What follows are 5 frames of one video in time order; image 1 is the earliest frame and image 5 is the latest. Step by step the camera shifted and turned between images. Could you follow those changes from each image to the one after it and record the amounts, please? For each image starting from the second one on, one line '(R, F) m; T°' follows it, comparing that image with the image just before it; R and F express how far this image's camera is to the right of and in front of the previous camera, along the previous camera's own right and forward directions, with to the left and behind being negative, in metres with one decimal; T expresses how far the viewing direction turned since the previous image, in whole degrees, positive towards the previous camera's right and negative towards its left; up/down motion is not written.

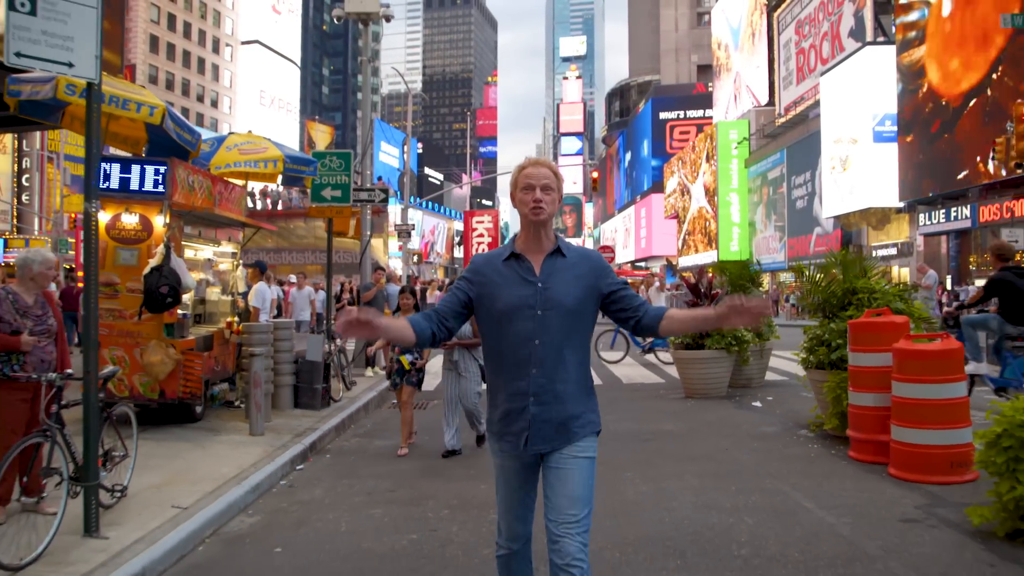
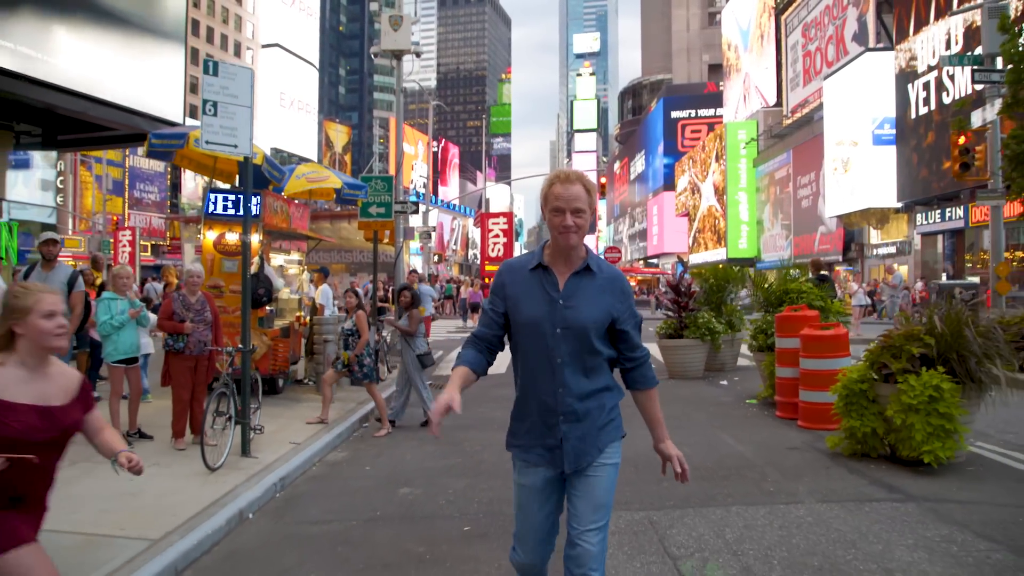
(0.0, -2.4) m; -1°
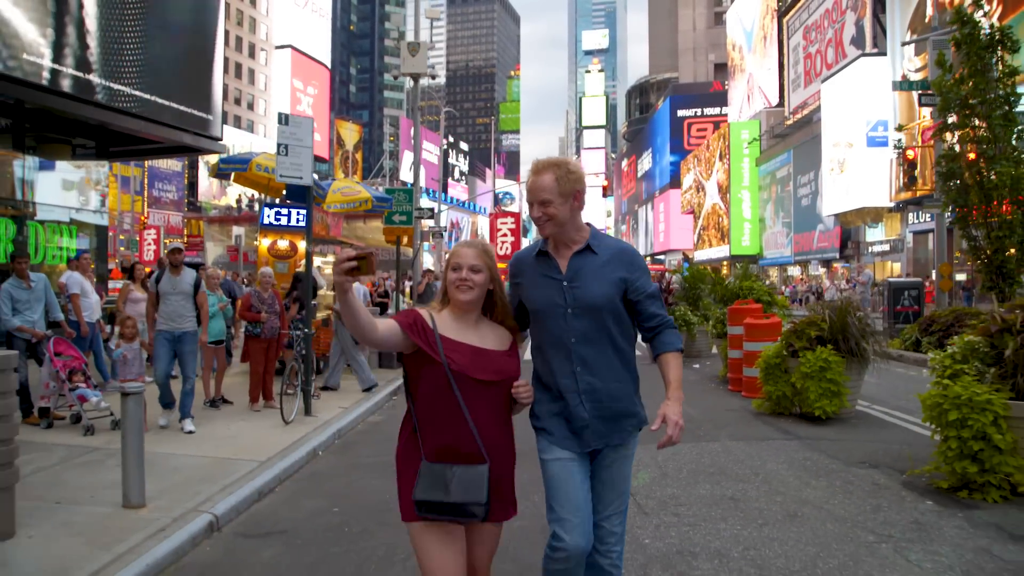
(+0.1, -2.2) m; -1°
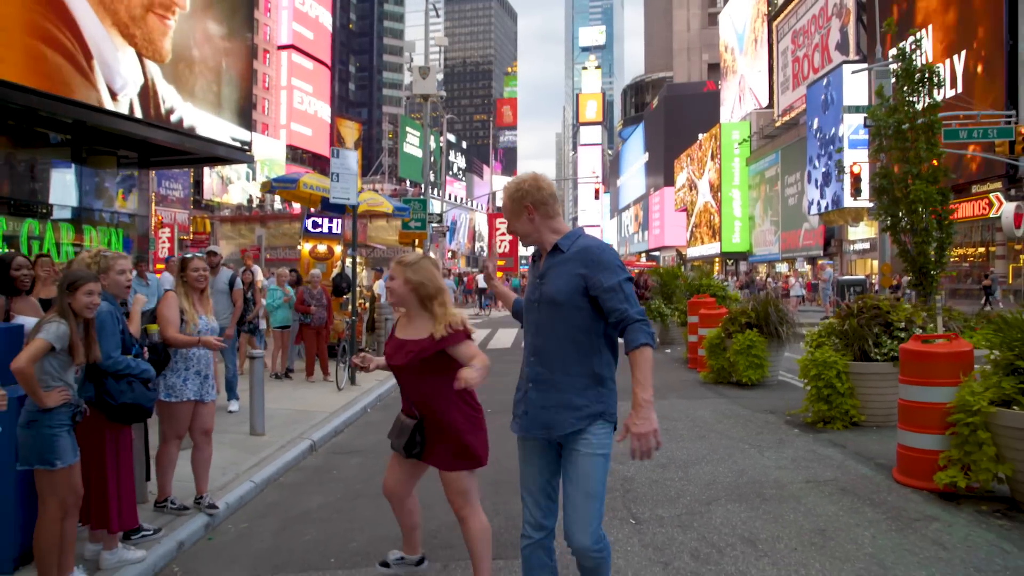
(-0.1, -2.6) m; 0°
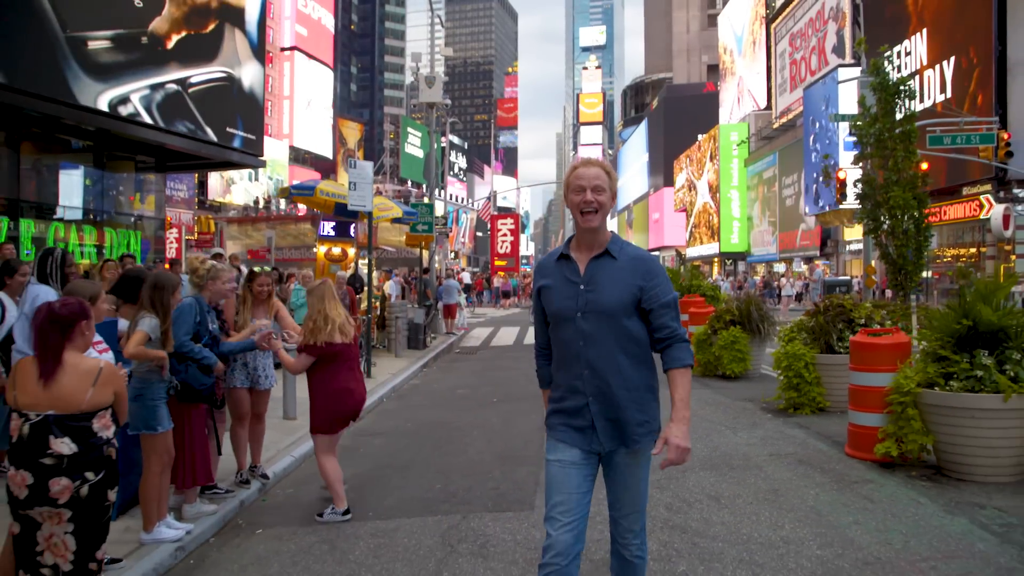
(0.0, -1.0) m; 0°
